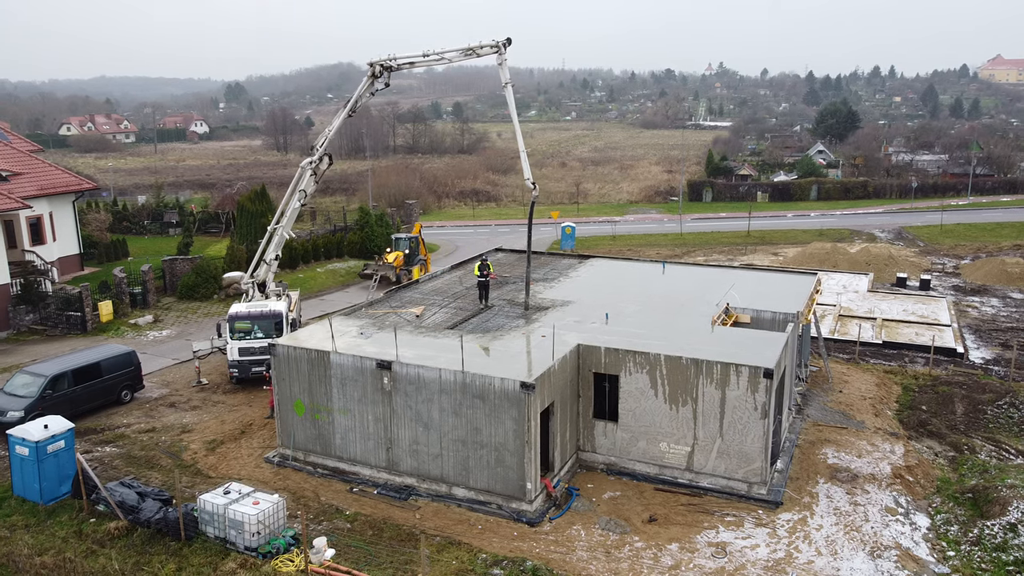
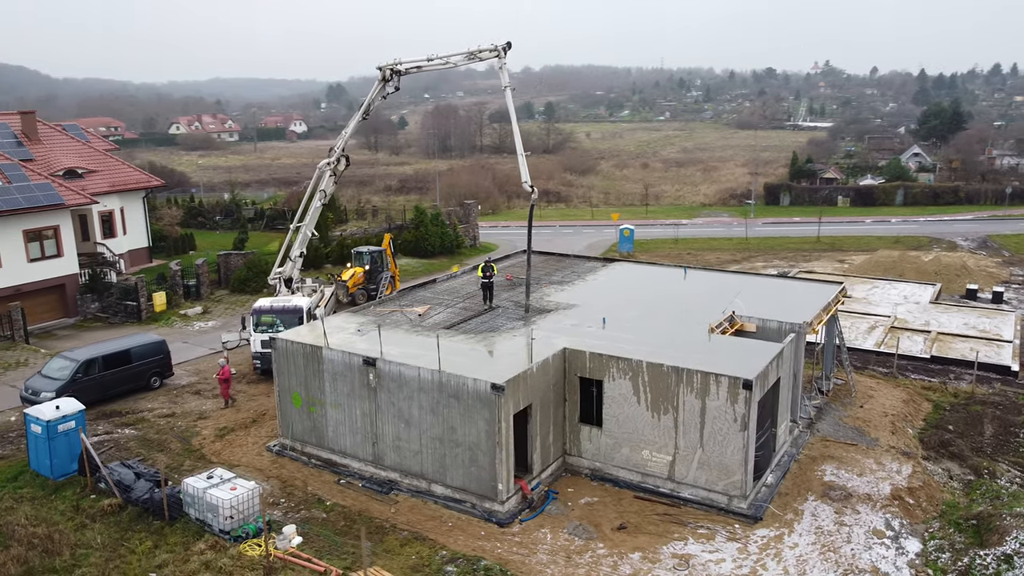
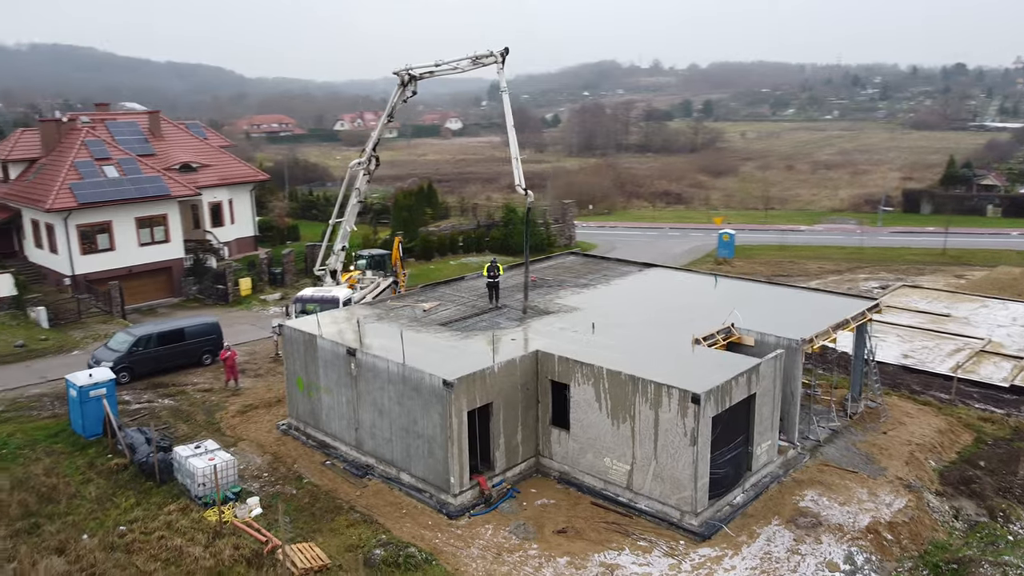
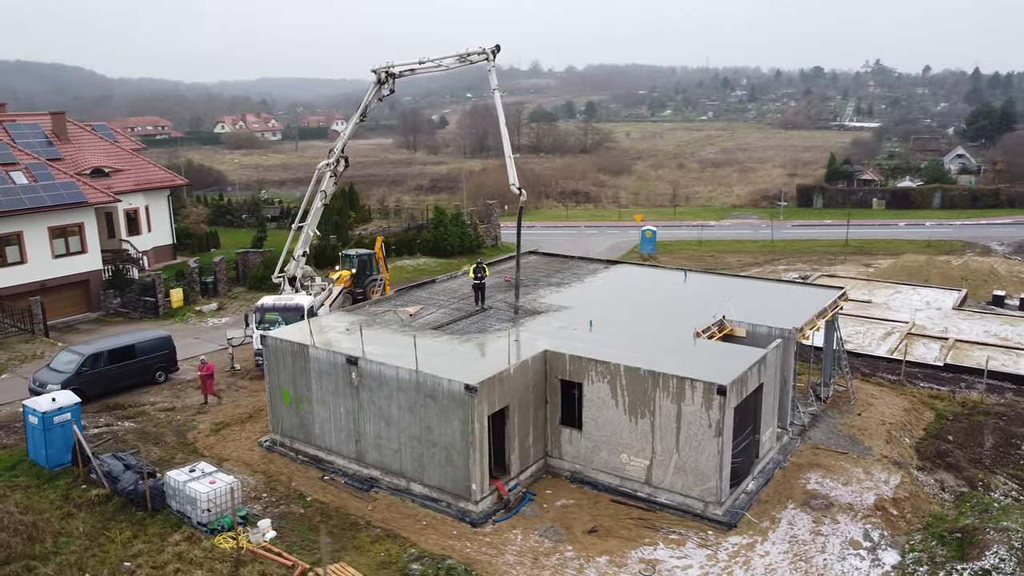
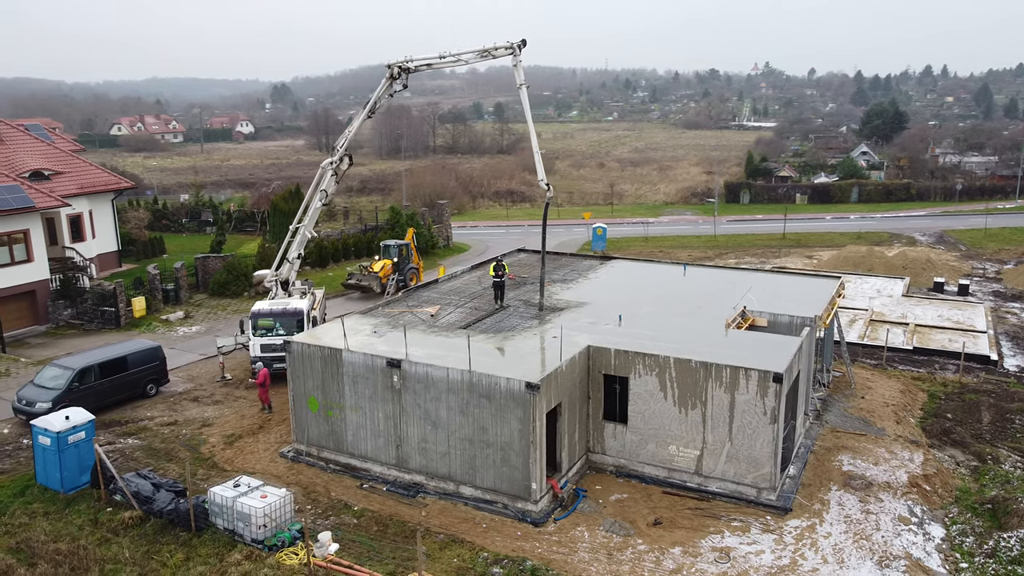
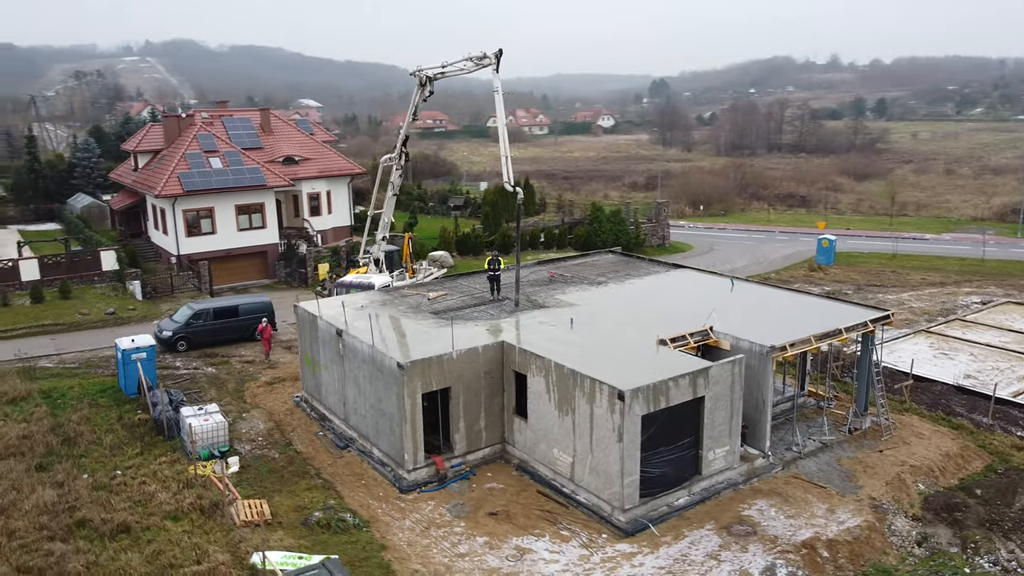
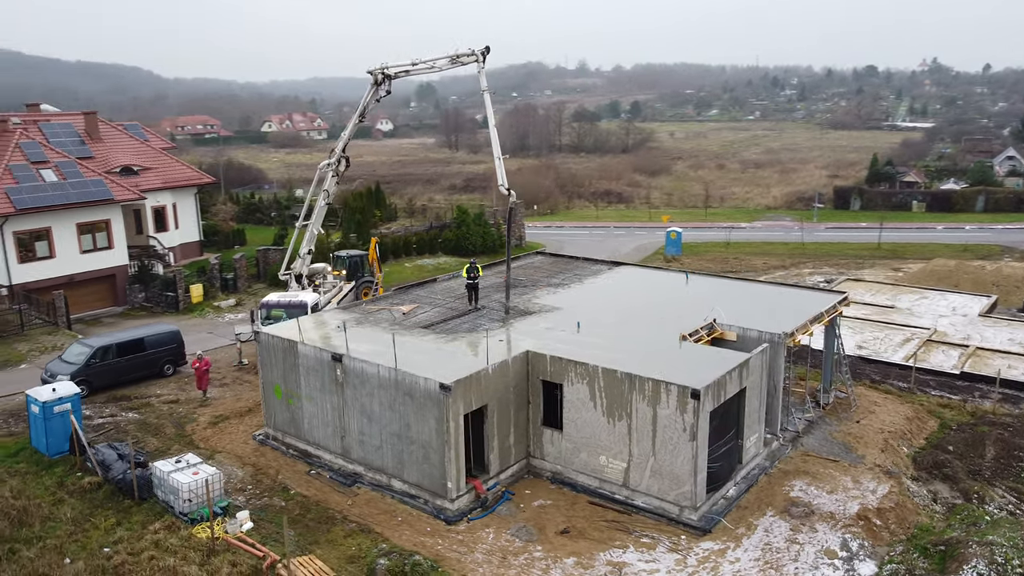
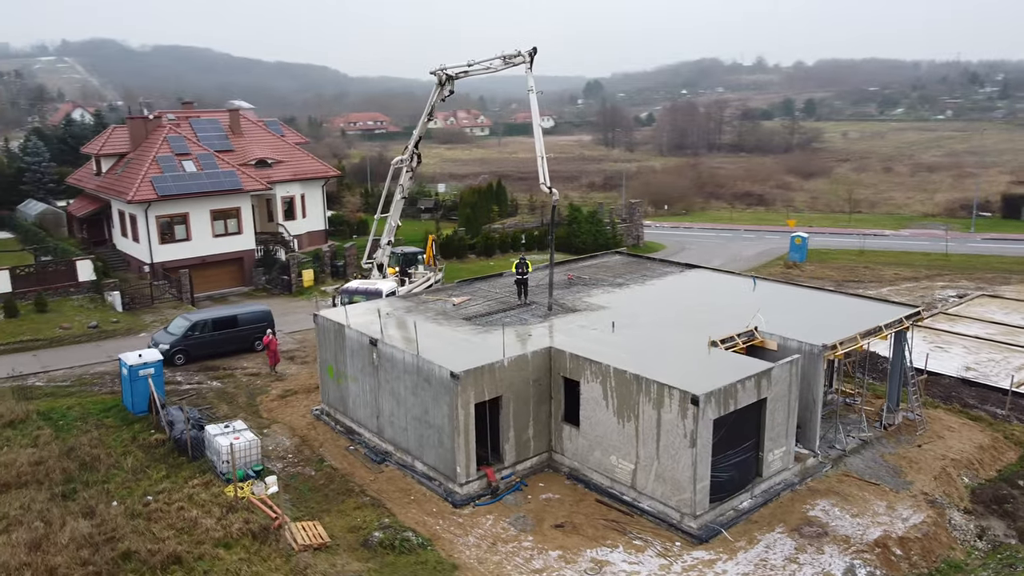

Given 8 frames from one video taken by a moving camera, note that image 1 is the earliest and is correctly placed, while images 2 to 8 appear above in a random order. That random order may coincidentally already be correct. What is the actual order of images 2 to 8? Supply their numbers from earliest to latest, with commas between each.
5, 2, 4, 7, 3, 8, 6
